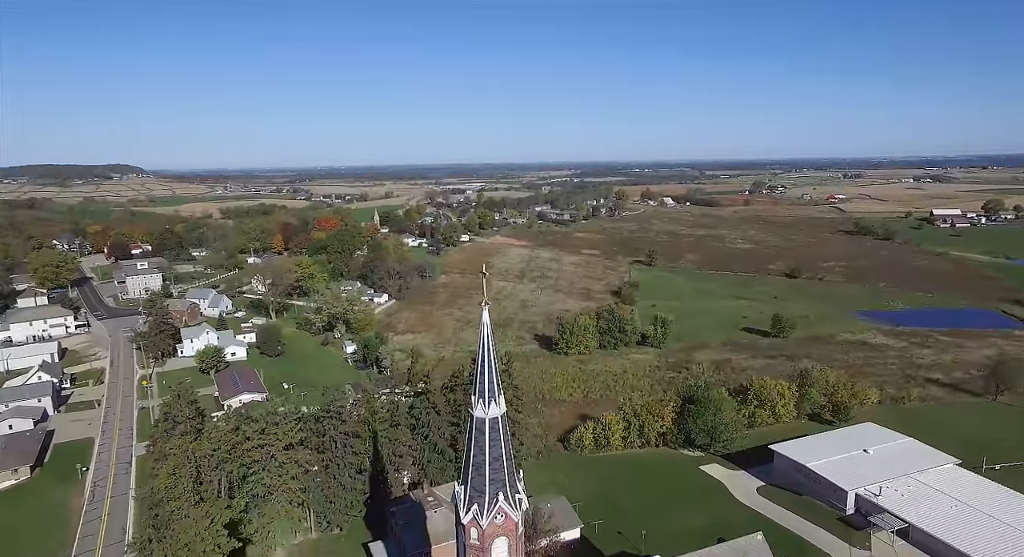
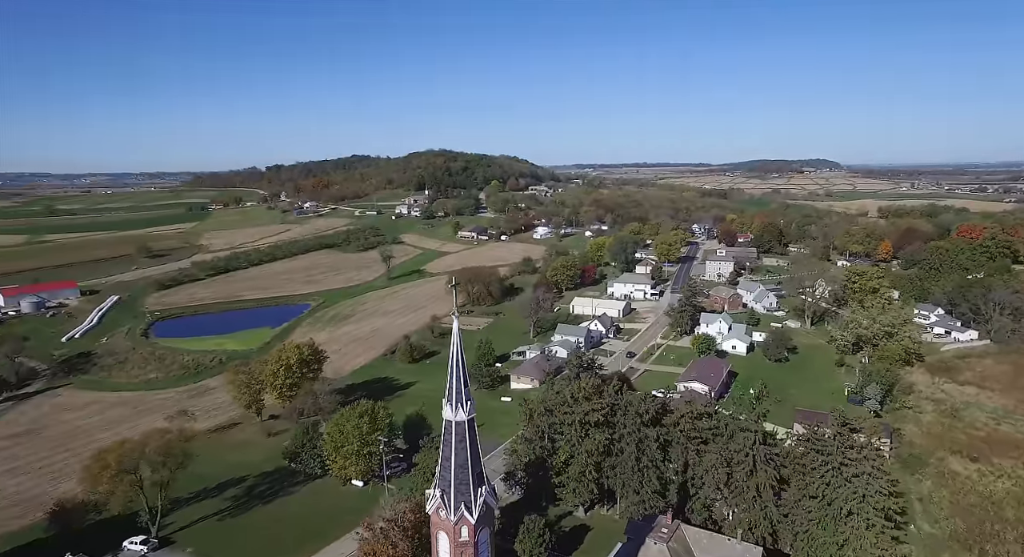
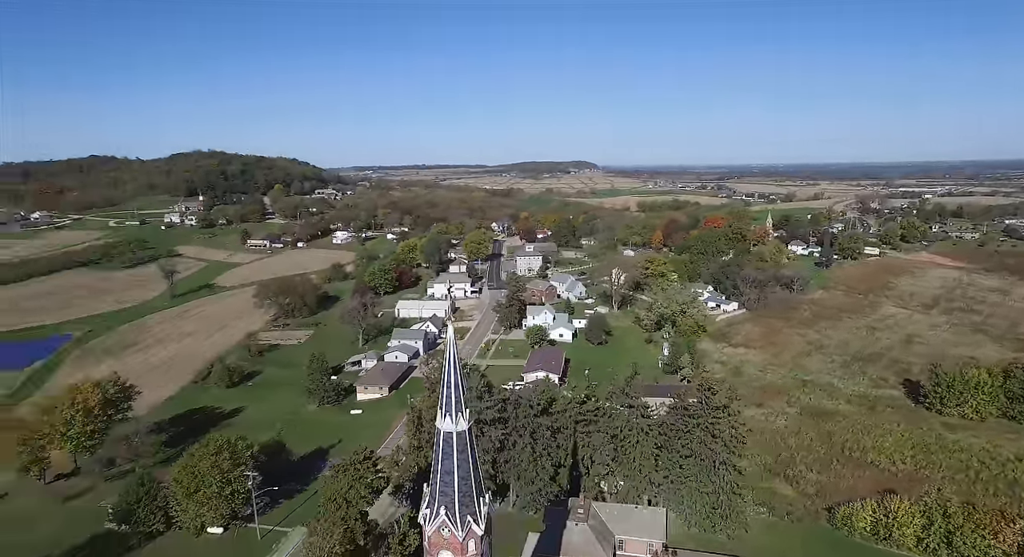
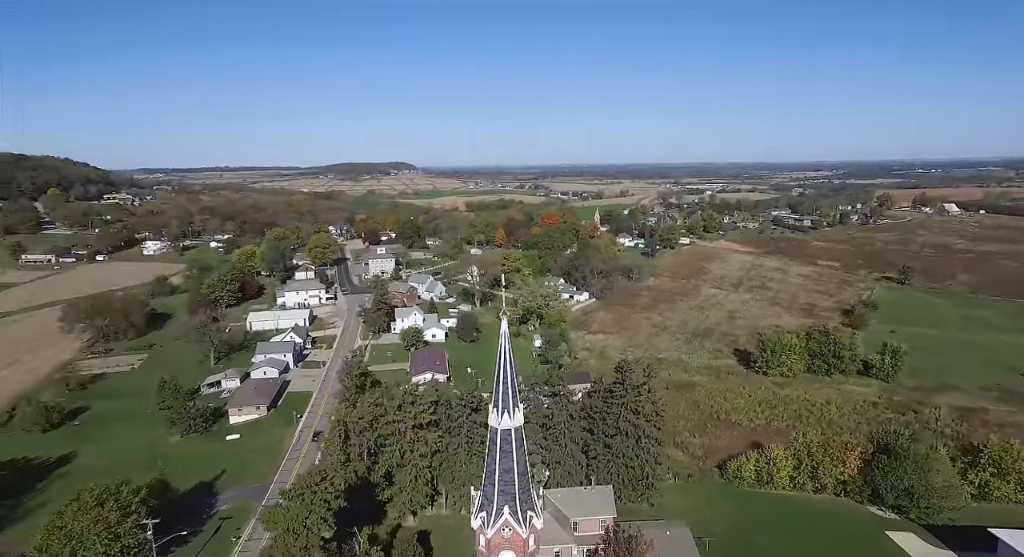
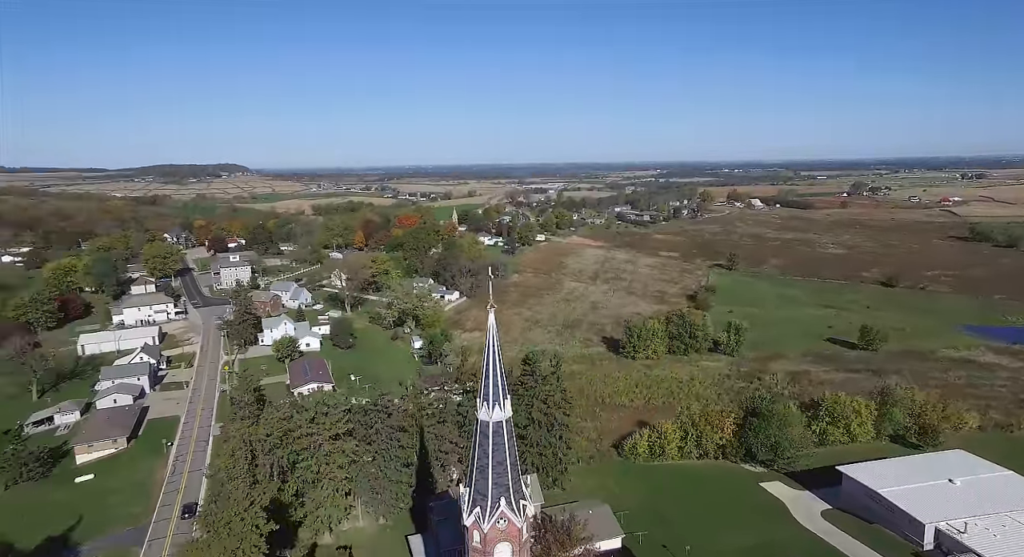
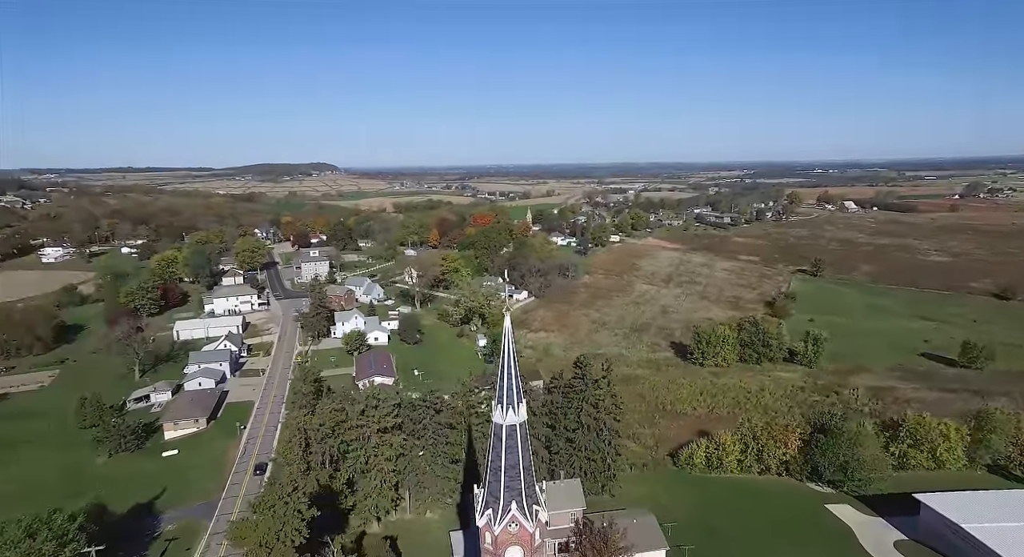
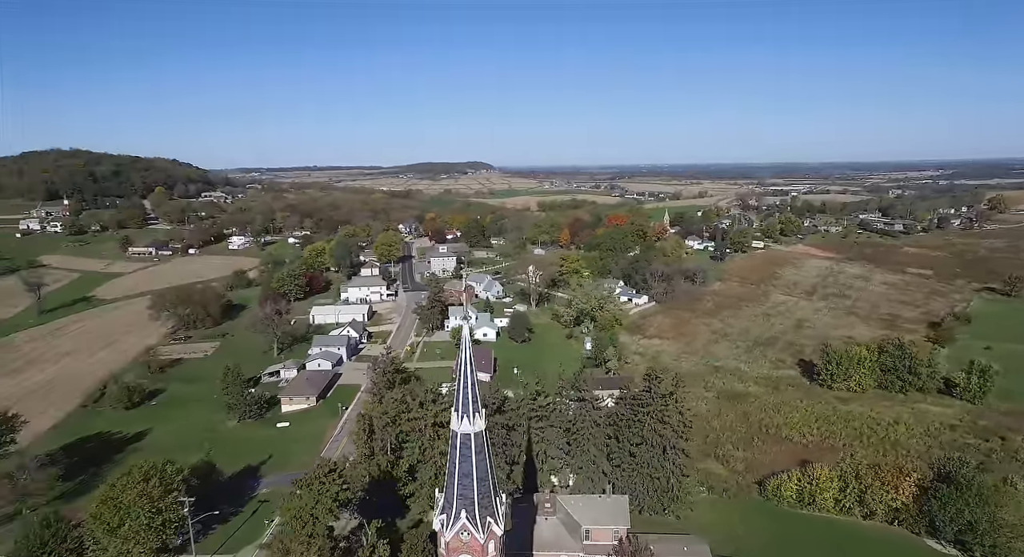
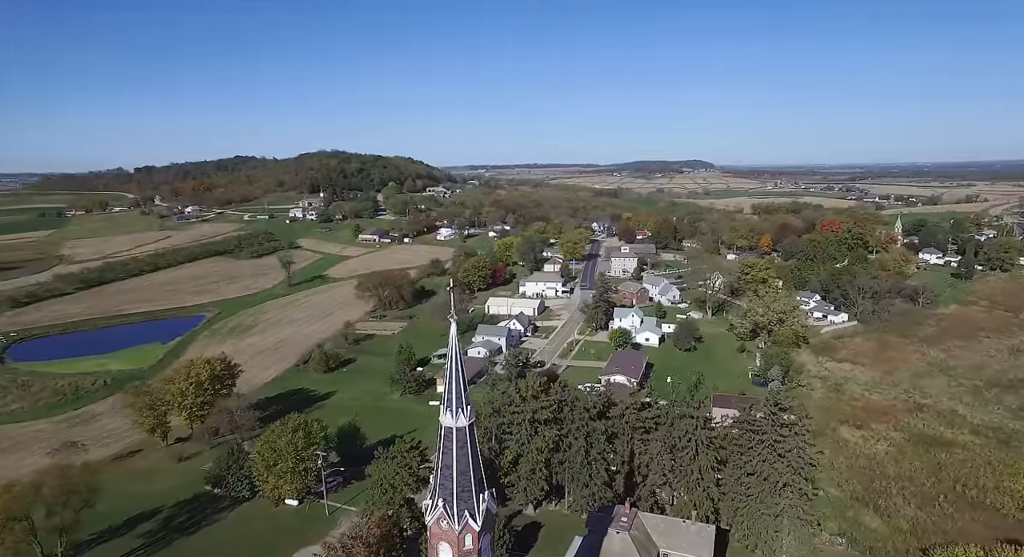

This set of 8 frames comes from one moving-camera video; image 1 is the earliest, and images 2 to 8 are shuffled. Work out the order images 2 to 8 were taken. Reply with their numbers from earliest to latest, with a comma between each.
5, 6, 4, 7, 3, 8, 2
